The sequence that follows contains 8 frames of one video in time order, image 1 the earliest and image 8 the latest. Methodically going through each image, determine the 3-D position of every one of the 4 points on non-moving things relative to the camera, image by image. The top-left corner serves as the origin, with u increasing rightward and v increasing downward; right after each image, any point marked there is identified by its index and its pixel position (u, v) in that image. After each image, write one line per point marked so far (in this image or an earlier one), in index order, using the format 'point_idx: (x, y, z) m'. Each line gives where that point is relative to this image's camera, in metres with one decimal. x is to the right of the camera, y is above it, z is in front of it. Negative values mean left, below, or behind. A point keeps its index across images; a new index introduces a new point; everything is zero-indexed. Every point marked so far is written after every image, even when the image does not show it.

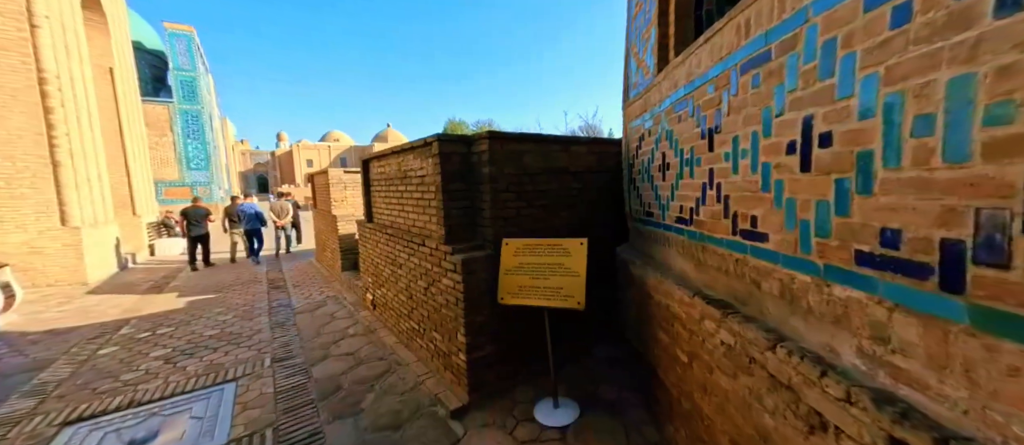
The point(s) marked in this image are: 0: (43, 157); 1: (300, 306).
0: (-8.0, +1.1, +6.0) m
1: (-2.8, -1.1, +4.7) m
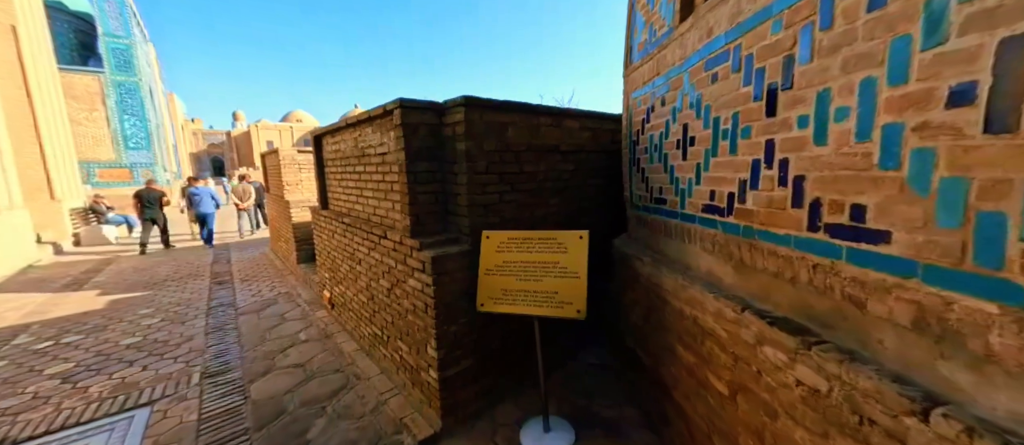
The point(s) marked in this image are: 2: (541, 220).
0: (-8.3, +1.3, +4.9) m
1: (-3.1, -1.0, +4.1) m
2: (+0.2, 0.0, +2.2) m
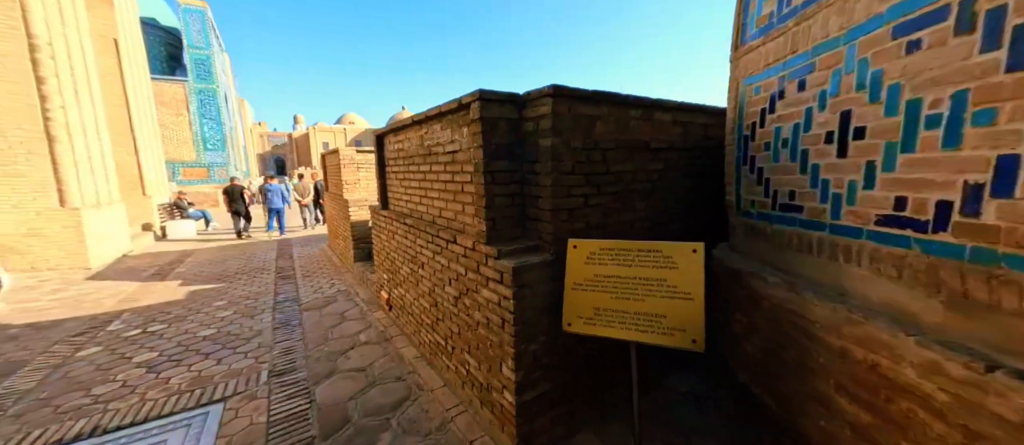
0: (-7.5, +1.4, +5.6) m
1: (-2.4, -0.9, +4.2) m
2: (+0.6, 0.0, +1.9) m
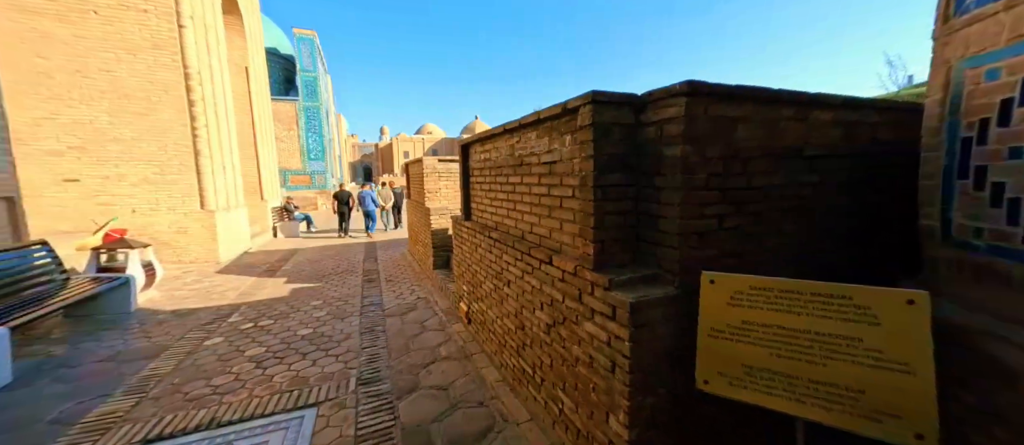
0: (-6.1, +1.4, +6.6) m
1: (-1.5, -1.0, +4.3) m
2: (+1.1, -0.1, +1.5) m
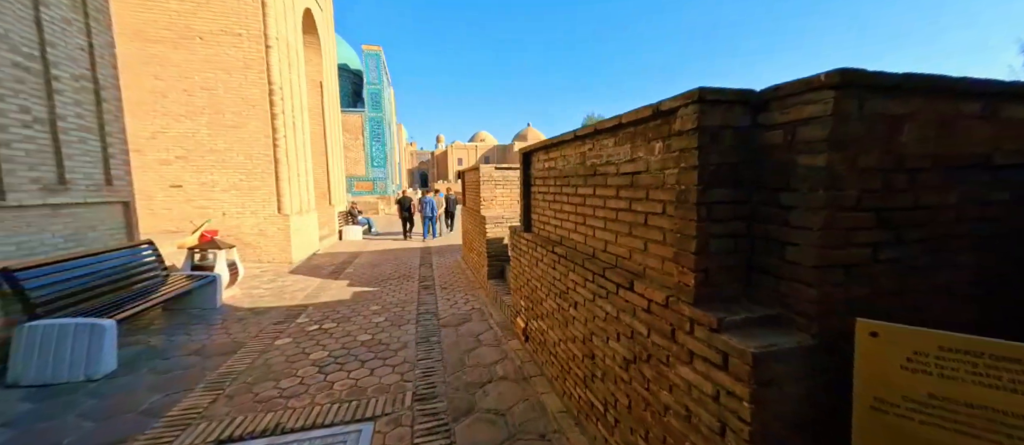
0: (-5.0, +1.4, +7.3) m
1: (-0.8, -1.1, +4.2) m
2: (+1.4, -0.2, +1.2) m
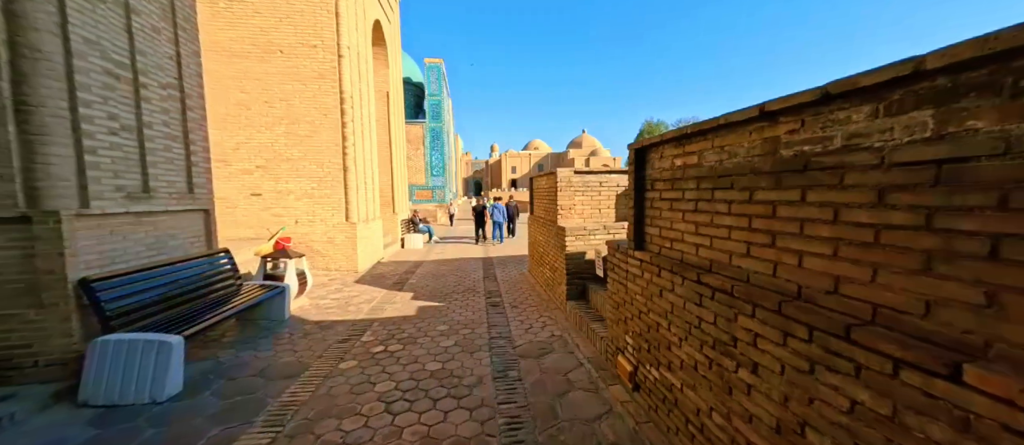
0: (-3.6, +1.2, +7.3) m
1: (+0.1, -1.3, +3.6) m
2: (+1.9, -0.3, +0.3) m
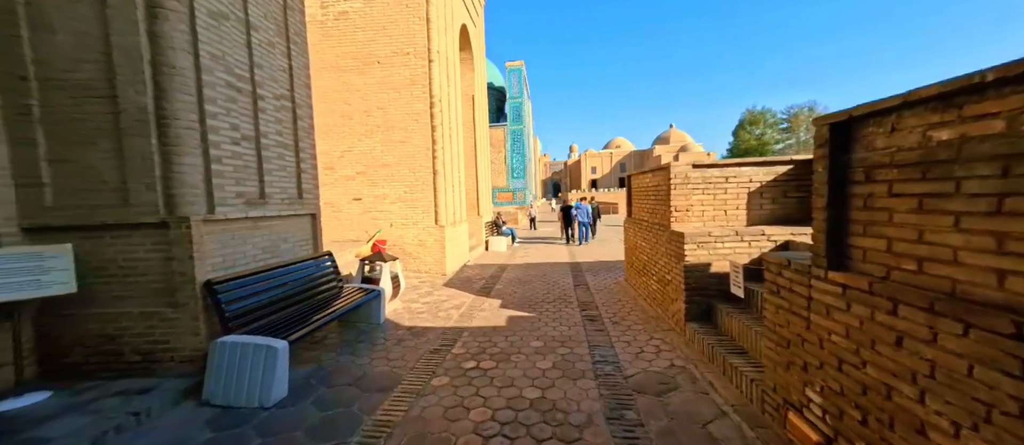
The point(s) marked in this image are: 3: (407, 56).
0: (-1.8, +1.1, +7.4) m
1: (+1.1, -1.3, +3.0) m
2: (+2.1, -0.3, -0.6) m
3: (-2.2, +3.4, +7.3) m
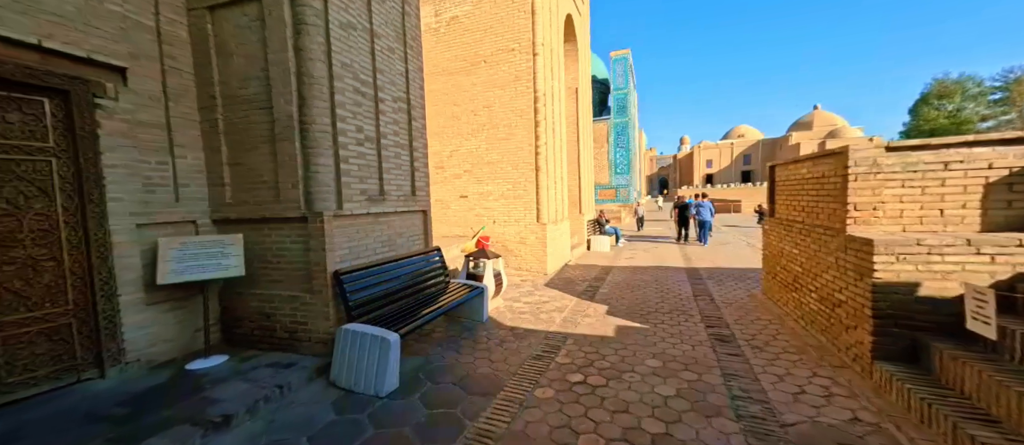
0: (+0.4, +1.2, +7.3) m
1: (+1.9, -1.3, +2.3) m
2: (+1.8, -0.4, -1.5) m
3: (0.0, +3.5, +7.2) m
